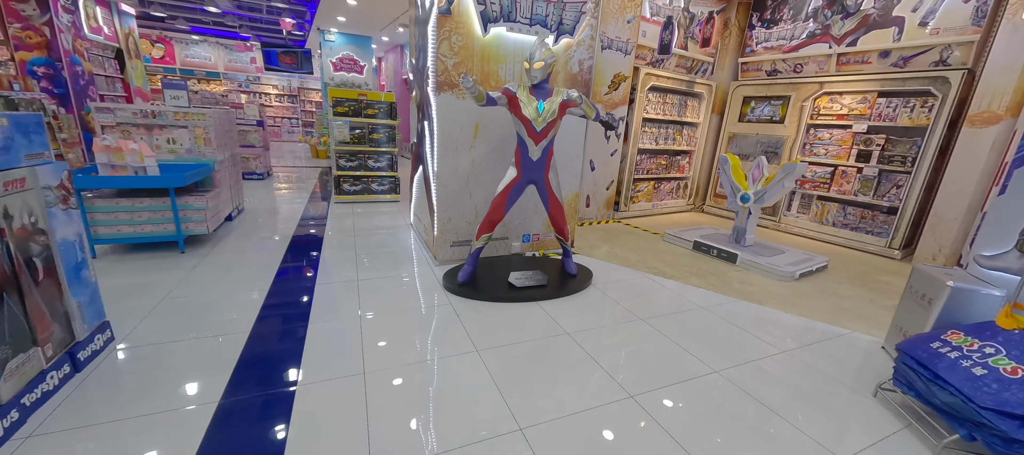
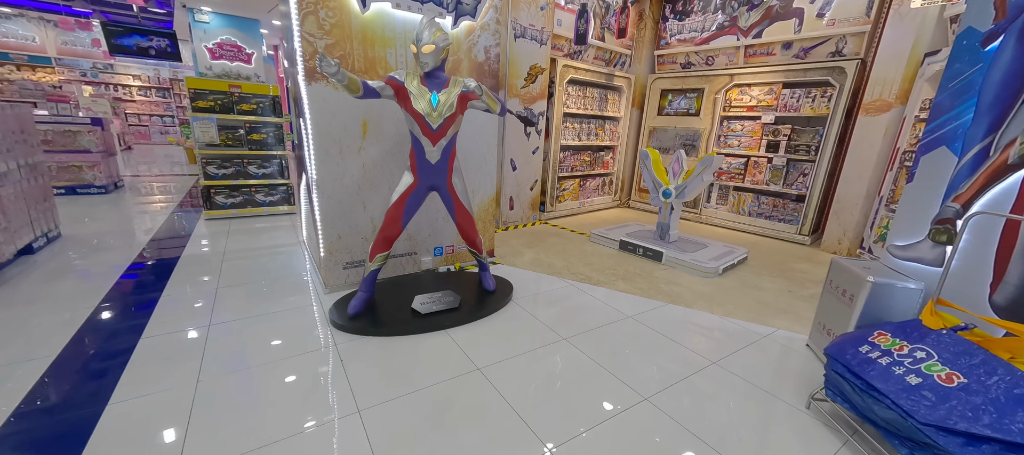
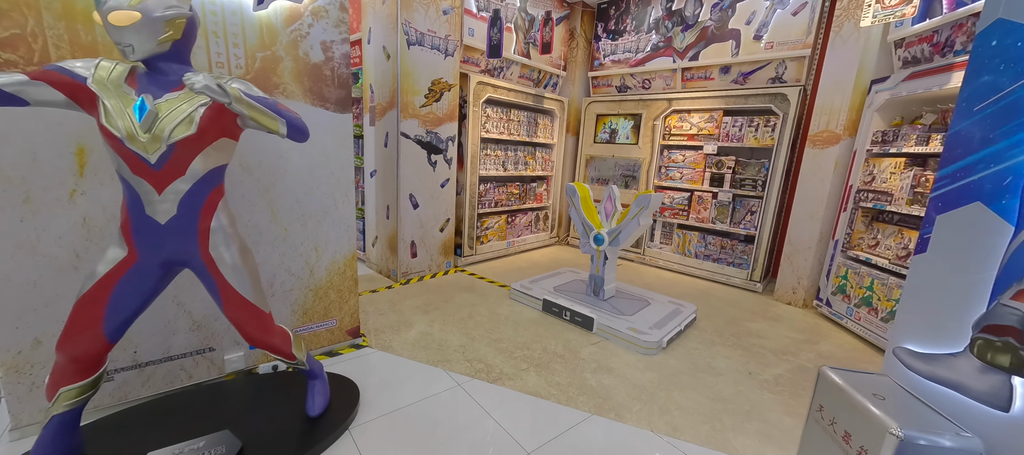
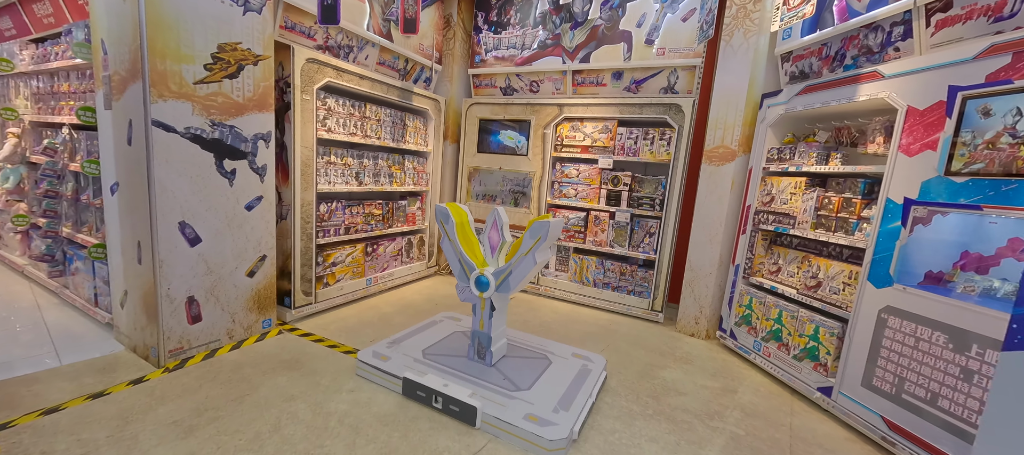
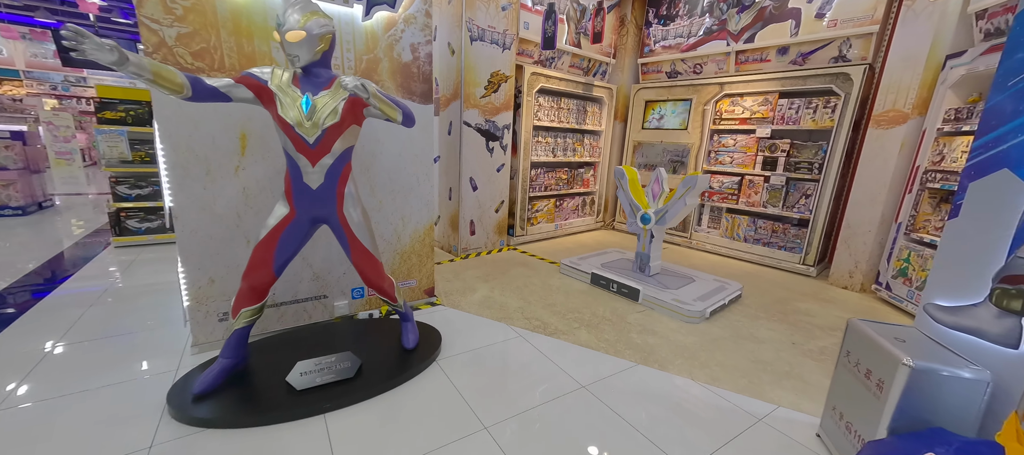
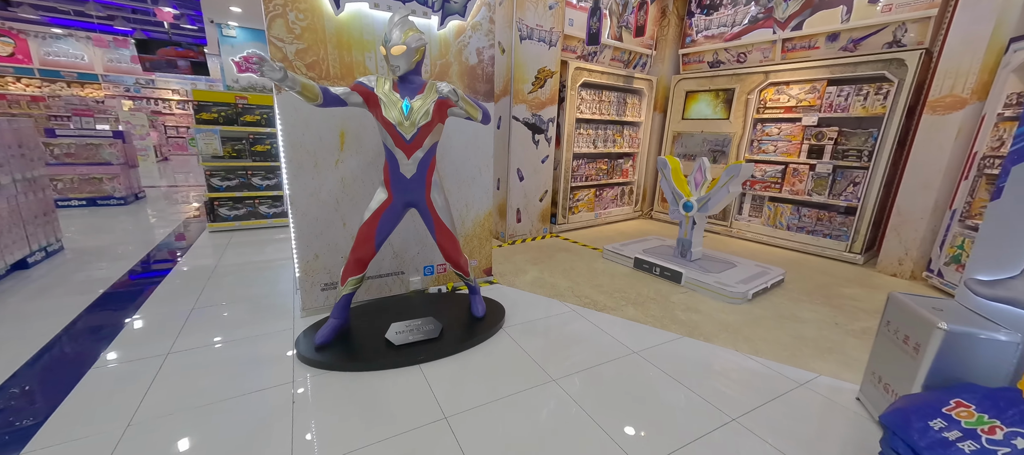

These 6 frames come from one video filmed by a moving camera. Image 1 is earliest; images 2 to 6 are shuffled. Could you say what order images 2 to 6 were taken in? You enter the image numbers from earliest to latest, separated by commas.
2, 6, 5, 3, 4
